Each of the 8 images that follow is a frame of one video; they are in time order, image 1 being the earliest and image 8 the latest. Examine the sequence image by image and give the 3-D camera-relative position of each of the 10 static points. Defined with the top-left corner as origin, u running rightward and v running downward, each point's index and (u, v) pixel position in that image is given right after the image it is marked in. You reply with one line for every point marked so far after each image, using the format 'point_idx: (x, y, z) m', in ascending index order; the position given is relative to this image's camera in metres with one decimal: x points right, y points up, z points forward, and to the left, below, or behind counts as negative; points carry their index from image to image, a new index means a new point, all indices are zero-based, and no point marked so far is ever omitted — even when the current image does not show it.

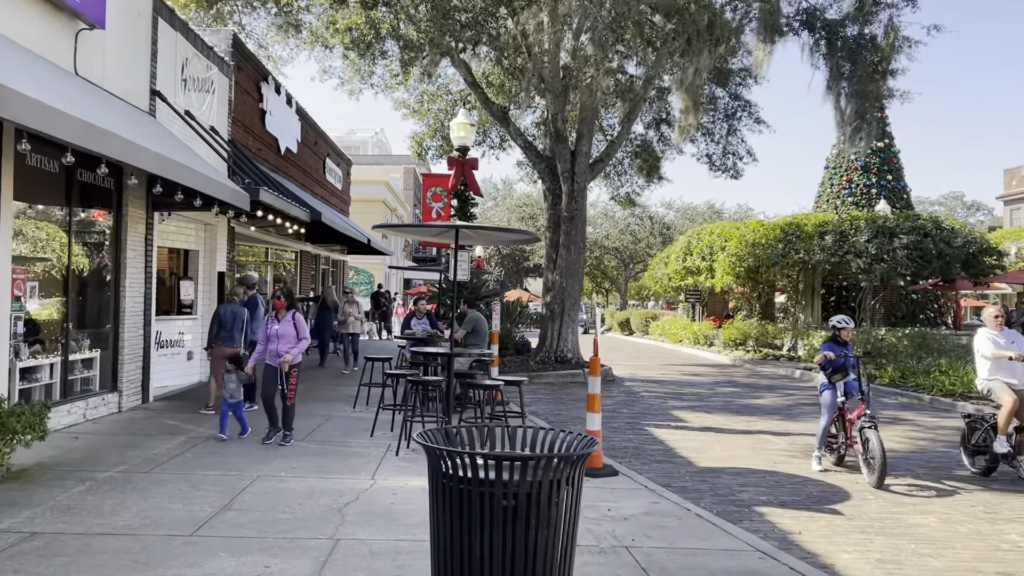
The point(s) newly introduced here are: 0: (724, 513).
0: (+1.8, -1.9, +6.9) m
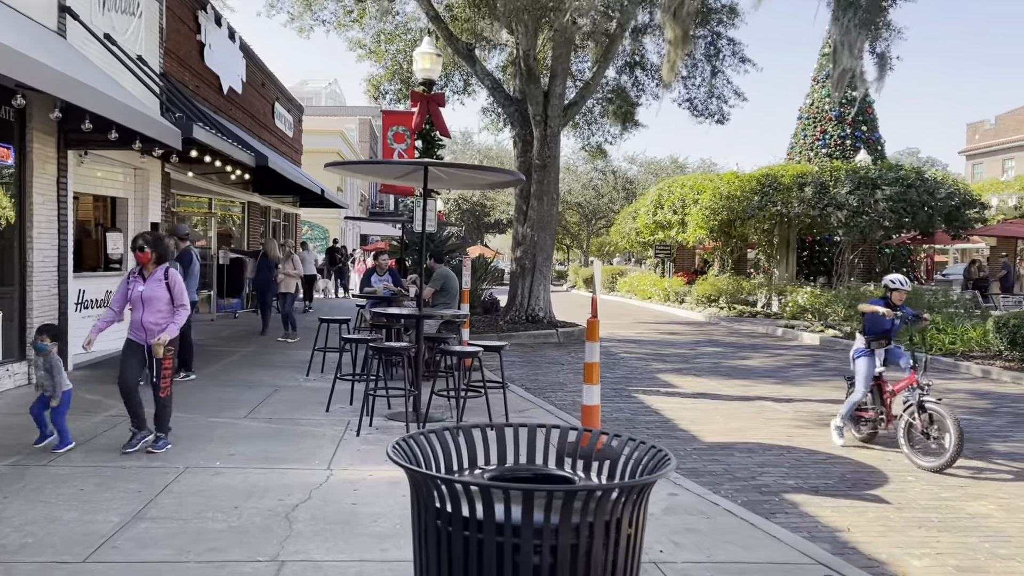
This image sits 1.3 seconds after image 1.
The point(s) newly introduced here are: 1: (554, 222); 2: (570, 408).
0: (+1.7, -1.5, +5.8) m
1: (+0.8, +1.3, +16.6) m
2: (+0.7, -1.3, +9.4) m
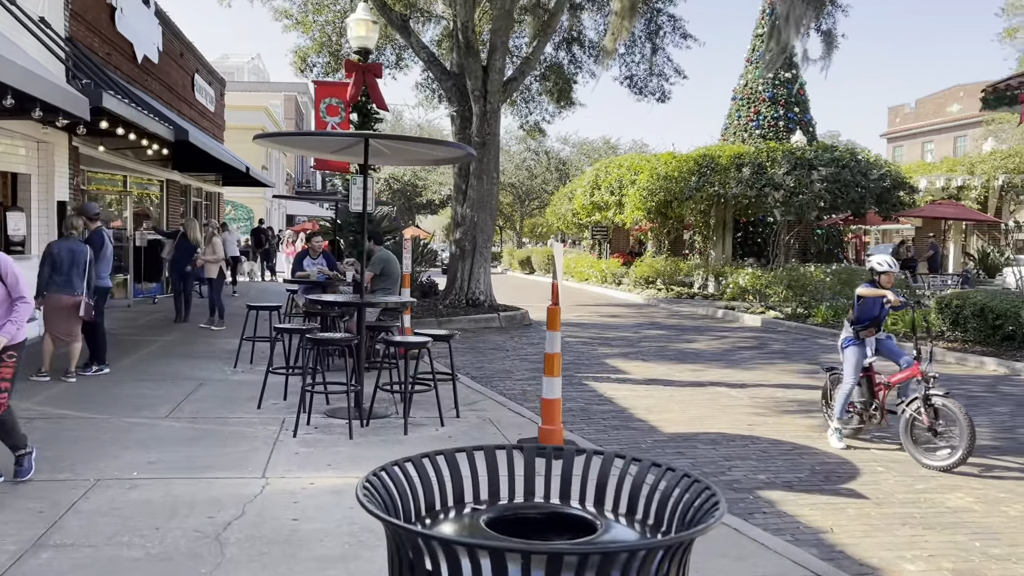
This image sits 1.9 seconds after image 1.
0: (+1.4, -1.4, +5.4) m
1: (-0.3, +1.6, +16.1) m
2: (+0.1, -1.2, +8.9) m
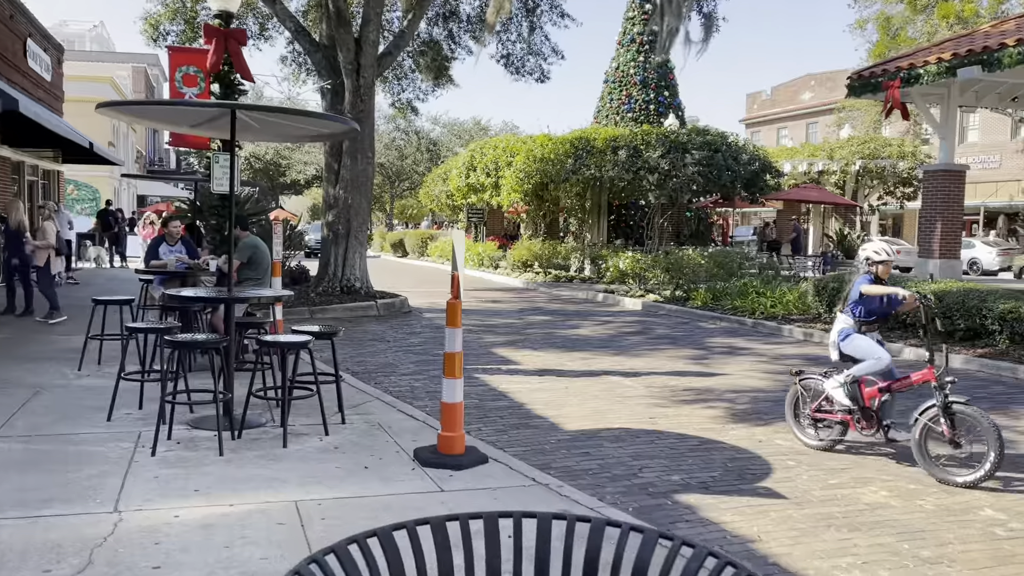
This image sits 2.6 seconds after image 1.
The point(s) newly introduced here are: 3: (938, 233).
0: (+0.8, -1.4, +5.0) m
1: (-2.6, +1.9, +15.2) m
2: (-1.0, -1.1, +8.2) m
3: (+7.8, +1.0, +15.2) m
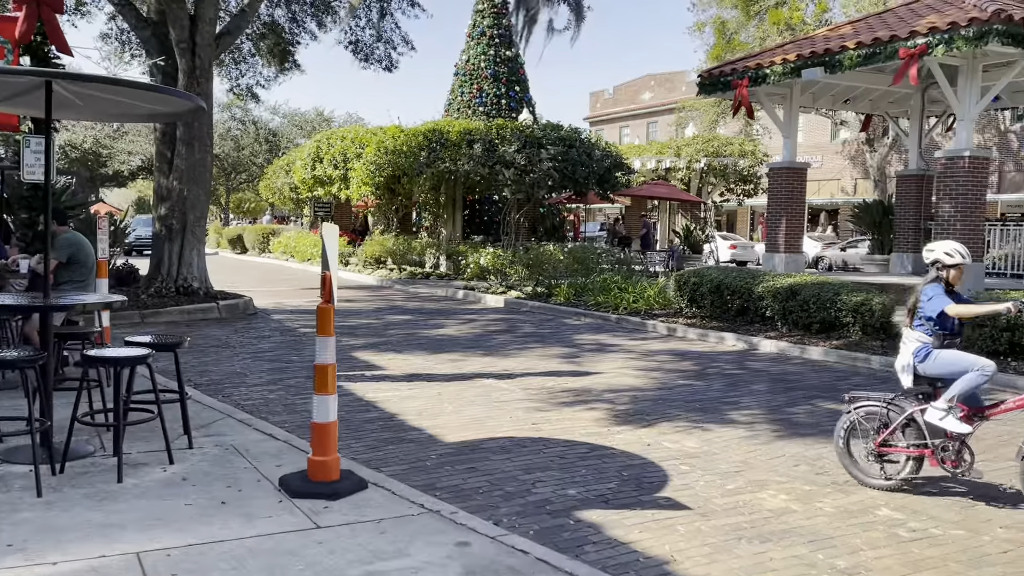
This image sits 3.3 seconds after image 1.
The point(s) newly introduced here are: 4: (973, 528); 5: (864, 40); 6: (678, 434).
0: (+0.2, -1.4, +4.6) m
1: (-5.1, +1.9, +13.9) m
2: (-2.2, -1.1, +7.4) m
3: (+5.2, +1.1, +15.9) m
4: (+2.6, -1.4, +4.8) m
5: (+5.5, +3.9, +13.1) m
6: (+1.4, -1.2, +6.8) m
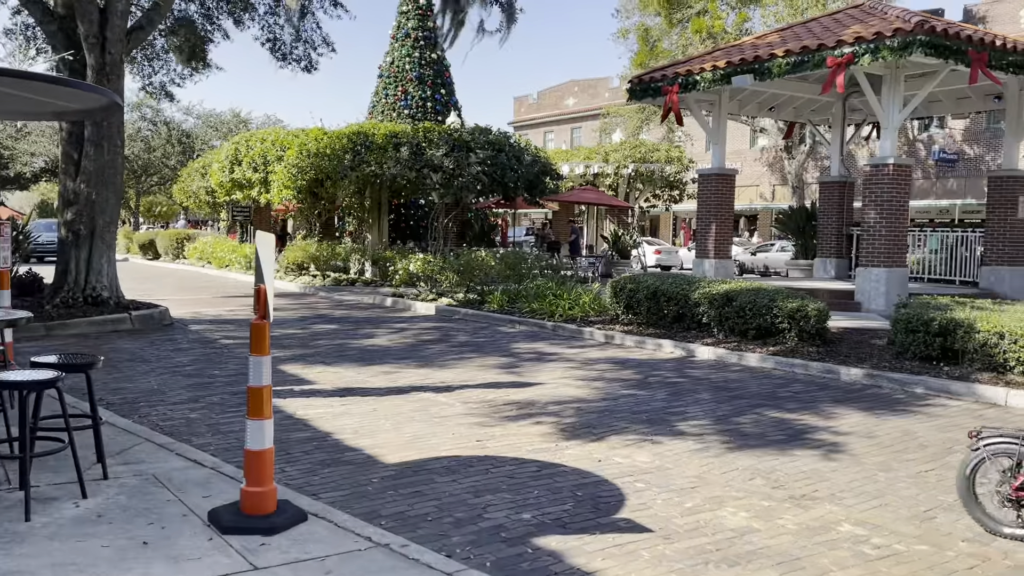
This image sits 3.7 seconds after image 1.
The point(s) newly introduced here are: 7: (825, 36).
0: (0.0, -1.4, +4.2) m
1: (-6.2, +1.7, +13.1) m
2: (-2.7, -1.2, +6.8) m
3: (+3.8, +1.0, +16.0) m
4: (+2.4, -1.4, +4.7) m
5: (+4.5, +3.8, +13.3) m
6: (+0.9, -1.3, +6.6) m
7: (+4.9, +4.0, +13.2) m
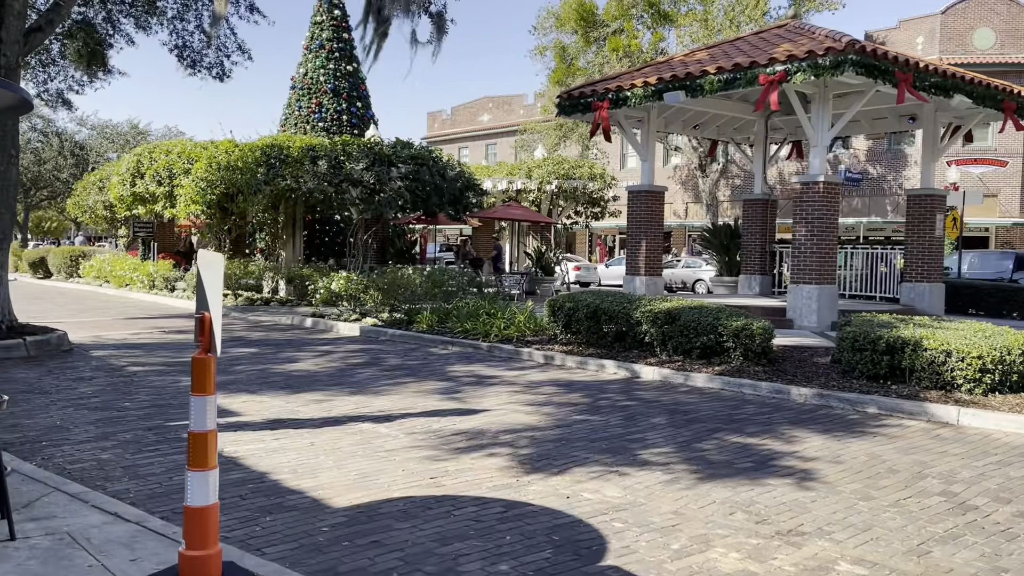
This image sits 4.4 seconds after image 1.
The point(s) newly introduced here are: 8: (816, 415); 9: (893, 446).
0: (-0.1, -1.5, +3.7) m
1: (-7.1, +1.4, +11.9) m
2: (-3.0, -1.4, +6.0) m
3: (+2.5, +0.7, +15.8) m
4: (+2.3, -1.5, +4.4) m
5: (+3.4, +3.5, +13.3) m
6: (+0.6, -1.4, +6.1) m
7: (+3.9, +3.7, +13.2) m
8: (+3.0, -1.2, +8.2) m
9: (+3.2, -1.3, +7.0) m
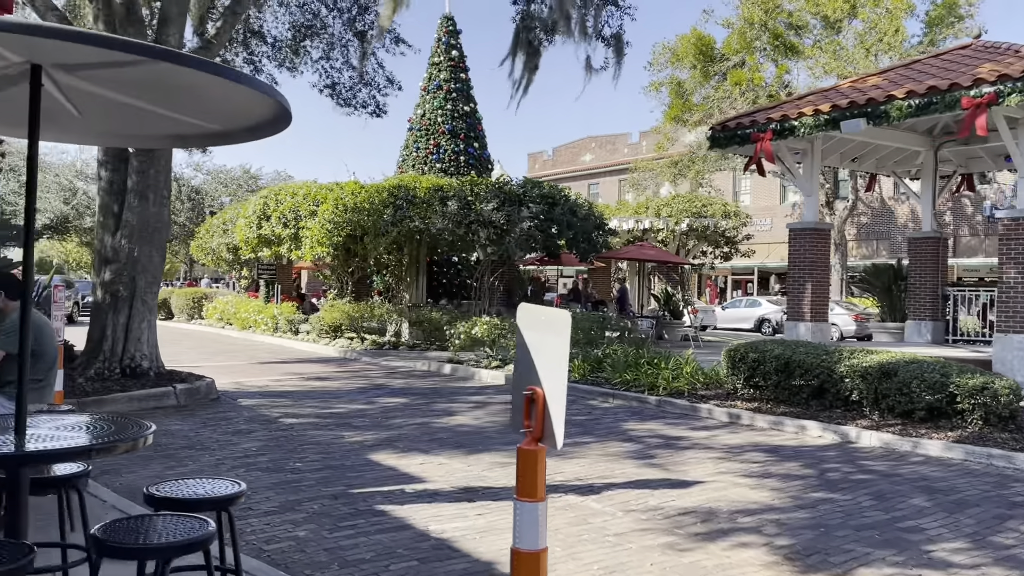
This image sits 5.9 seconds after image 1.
0: (+1.4, -1.8, +2.6) m
1: (-4.8, +0.8, +11.6) m
2: (-1.3, -1.7, +5.2) m
3: (+5.1, -0.1, +14.5) m
4: (+3.8, -1.8, +3.1) m
5: (+5.8, +2.8, +12.0) m
6: (+2.3, -1.8, +4.9) m
7: (+6.3, +3.0, +11.9) m
8: (+4.9, -1.7, +6.8) m
9: (+5.0, -1.7, +5.6) m
